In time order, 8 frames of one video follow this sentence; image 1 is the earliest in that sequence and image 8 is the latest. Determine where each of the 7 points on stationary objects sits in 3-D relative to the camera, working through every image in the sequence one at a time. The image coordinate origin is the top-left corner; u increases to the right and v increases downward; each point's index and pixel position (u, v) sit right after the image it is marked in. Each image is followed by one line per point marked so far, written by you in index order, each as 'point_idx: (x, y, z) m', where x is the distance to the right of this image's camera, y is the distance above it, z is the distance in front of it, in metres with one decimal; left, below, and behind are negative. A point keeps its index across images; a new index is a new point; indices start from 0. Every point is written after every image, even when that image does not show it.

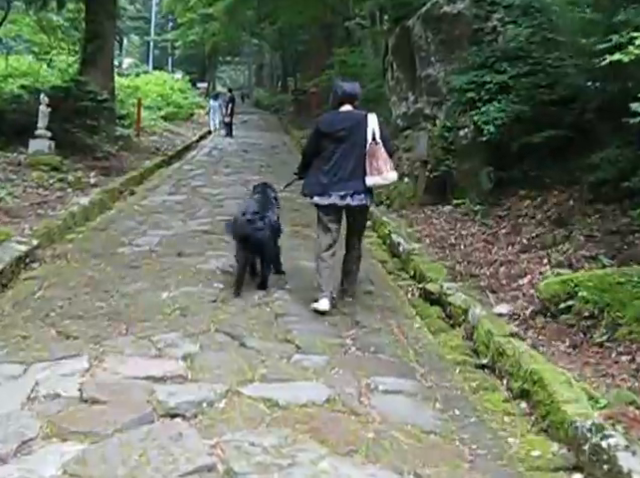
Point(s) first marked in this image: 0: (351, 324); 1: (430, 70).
0: (+0.2, -0.6, +5.8) m
1: (+1.7, +2.7, +13.4) m
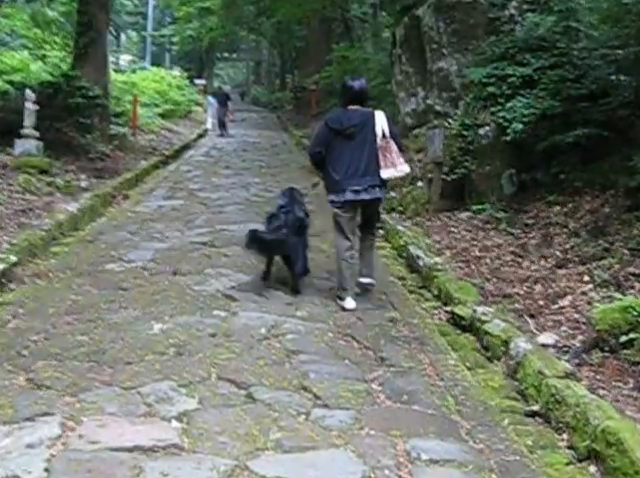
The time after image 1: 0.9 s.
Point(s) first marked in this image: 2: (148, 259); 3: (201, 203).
0: (+0.3, -0.7, +4.9) m
1: (+1.8, +2.6, +12.6) m
2: (-1.5, -0.2, +7.5) m
3: (-1.6, +0.5, +11.6) m
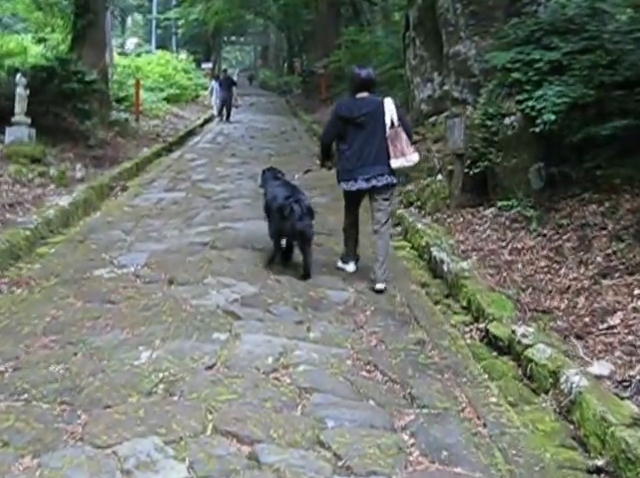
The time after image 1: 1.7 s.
0: (+0.4, -0.8, +4.1) m
1: (+2.0, +2.6, +11.7) m
2: (-1.4, -0.2, +6.7) m
3: (-1.5, +0.5, +10.8) m
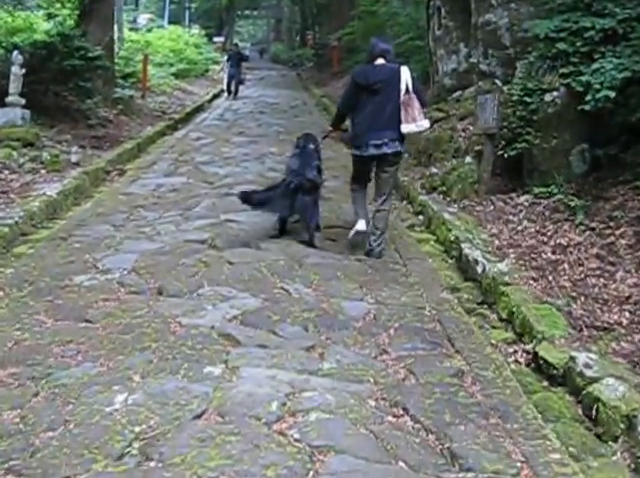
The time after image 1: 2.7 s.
0: (+0.5, -0.9, +3.2) m
1: (+2.1, +2.8, +10.7) m
2: (-1.3, -0.2, +5.8) m
3: (-1.3, +0.6, +9.9) m
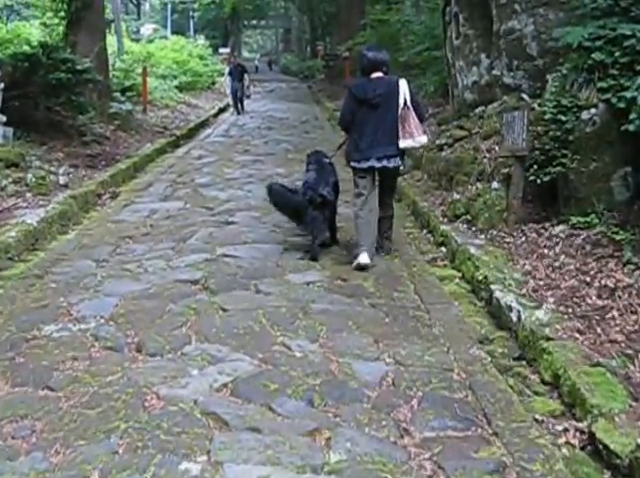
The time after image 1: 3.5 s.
0: (+0.5, -1.1, +2.4) m
1: (+2.2, +2.5, +9.9) m
2: (-1.2, -0.4, +5.0) m
3: (-1.2, +0.3, +9.1) m
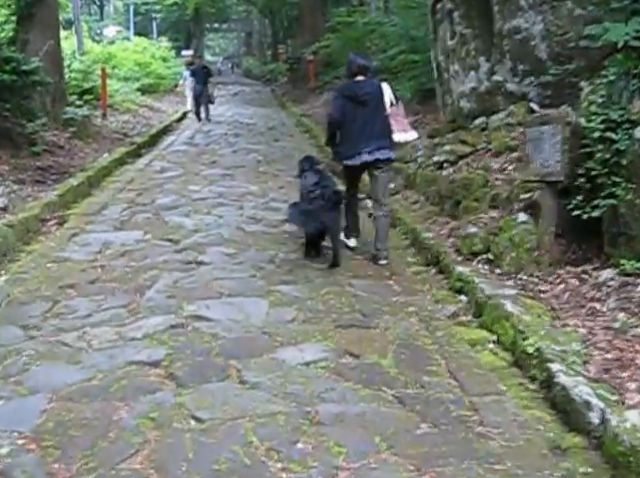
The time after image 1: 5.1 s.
0: (+0.7, -1.4, +1.0) m
1: (+2.0, +2.1, +8.5) m
2: (-1.2, -0.8, +3.5) m
3: (-1.3, 0.0, +7.6) m
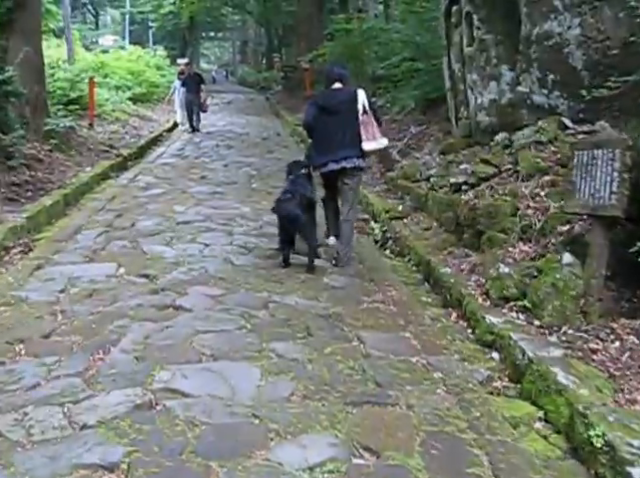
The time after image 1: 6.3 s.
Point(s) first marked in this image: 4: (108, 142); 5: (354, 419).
0: (+0.7, -1.6, -0.1) m
1: (+2.1, +1.8, +7.5) m
2: (-1.1, -1.0, +2.4) m
3: (-1.3, -0.3, +6.5) m
4: (-4.2, +1.9, +17.0) m
5: (+0.2, -0.8, +3.9) m
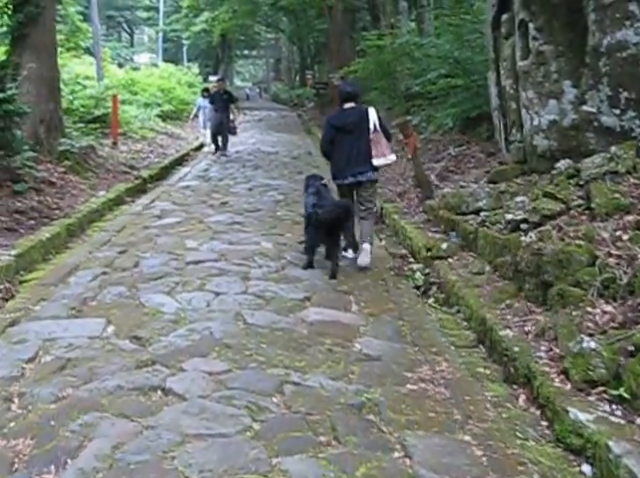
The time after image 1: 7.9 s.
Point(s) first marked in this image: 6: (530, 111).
0: (+0.6, -1.9, -1.5) m
1: (+2.3, +1.5, +6.1) m
2: (-1.1, -1.3, +1.1) m
3: (-1.1, -0.6, +5.2) m
4: (-3.6, +1.4, +15.9) m
5: (+0.2, -1.1, +2.6) m
6: (+1.9, +1.1, +7.7) m
